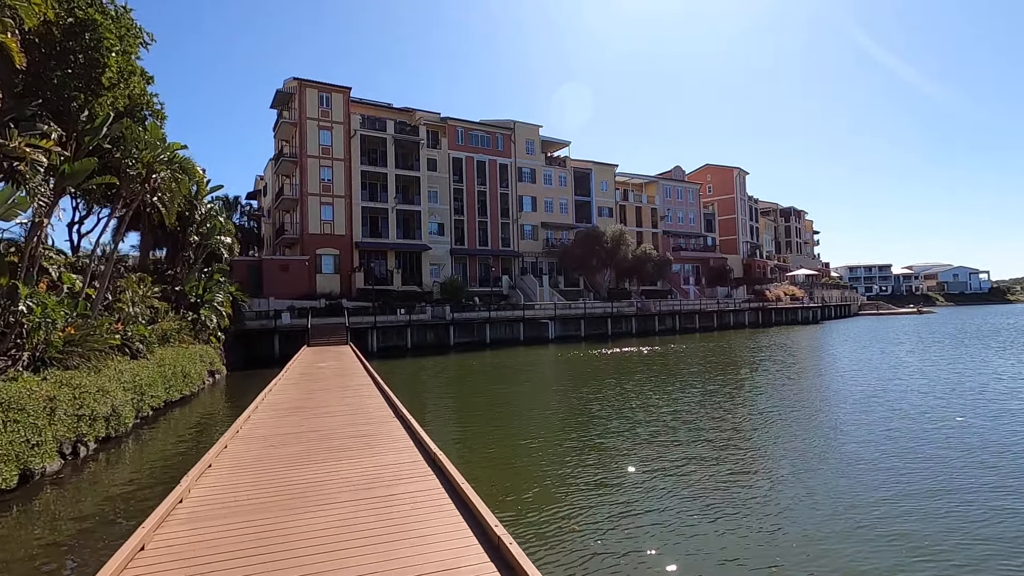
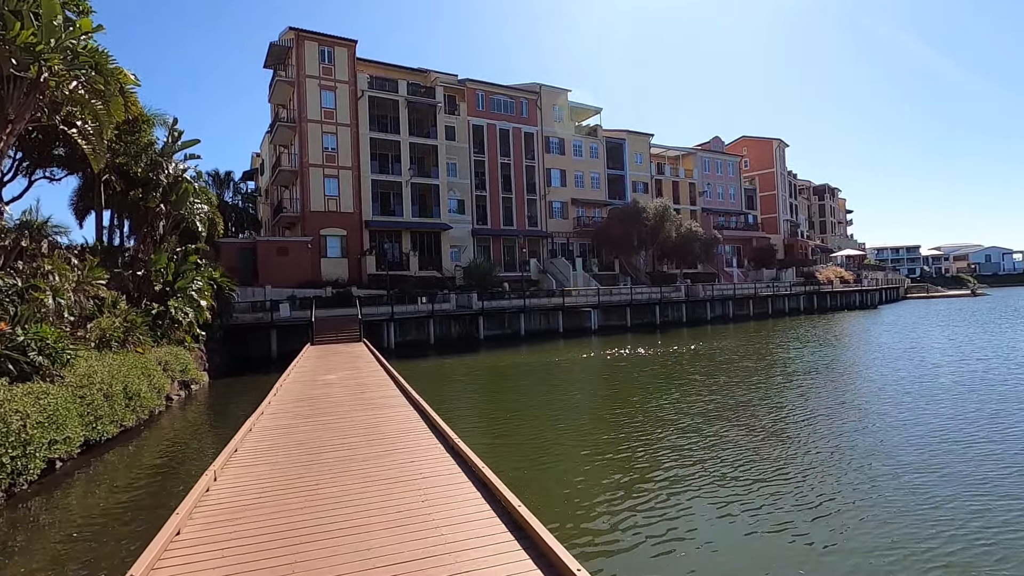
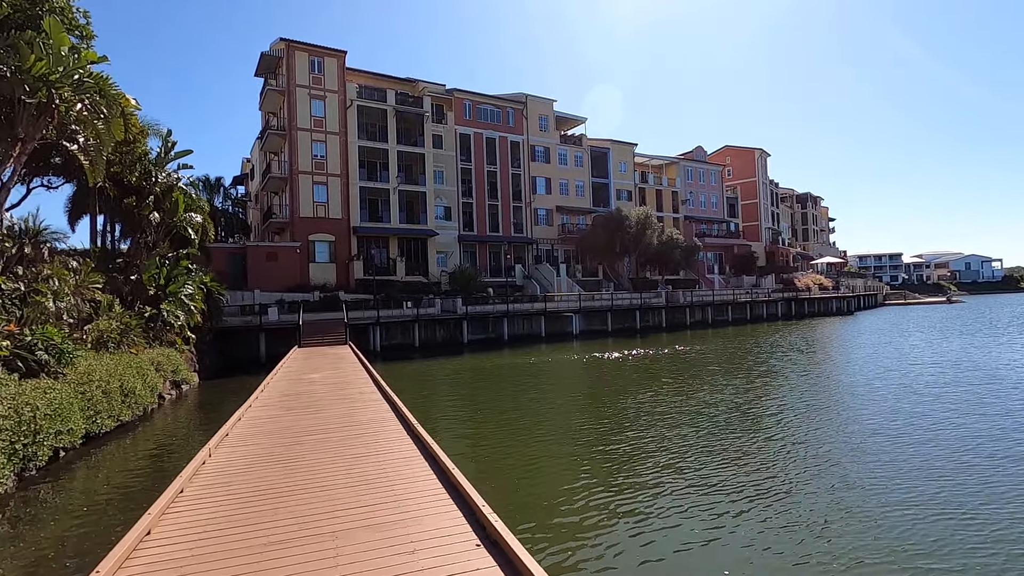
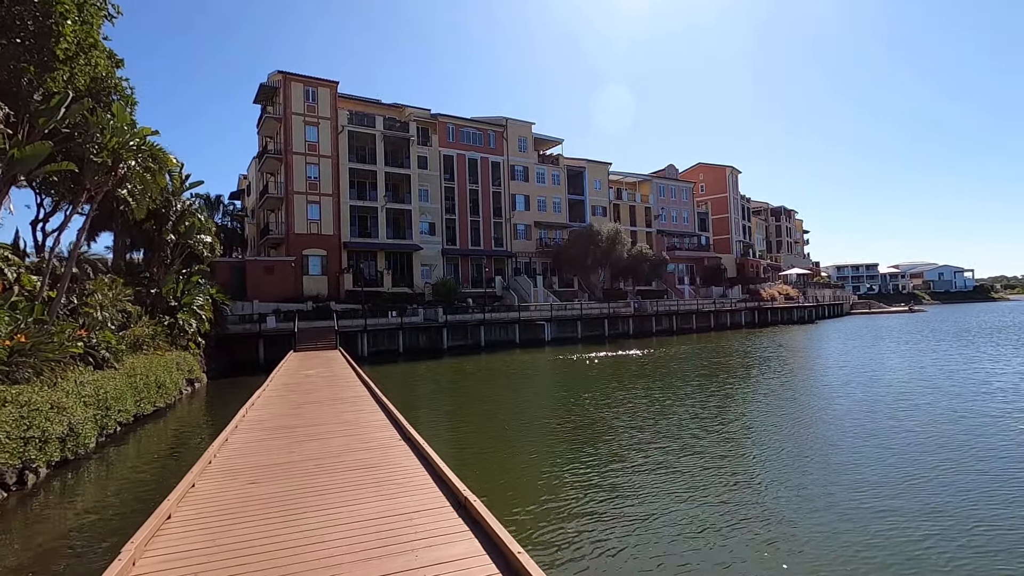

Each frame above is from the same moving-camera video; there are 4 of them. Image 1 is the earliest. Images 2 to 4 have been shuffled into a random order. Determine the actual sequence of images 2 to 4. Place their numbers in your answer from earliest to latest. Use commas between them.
4, 3, 2
